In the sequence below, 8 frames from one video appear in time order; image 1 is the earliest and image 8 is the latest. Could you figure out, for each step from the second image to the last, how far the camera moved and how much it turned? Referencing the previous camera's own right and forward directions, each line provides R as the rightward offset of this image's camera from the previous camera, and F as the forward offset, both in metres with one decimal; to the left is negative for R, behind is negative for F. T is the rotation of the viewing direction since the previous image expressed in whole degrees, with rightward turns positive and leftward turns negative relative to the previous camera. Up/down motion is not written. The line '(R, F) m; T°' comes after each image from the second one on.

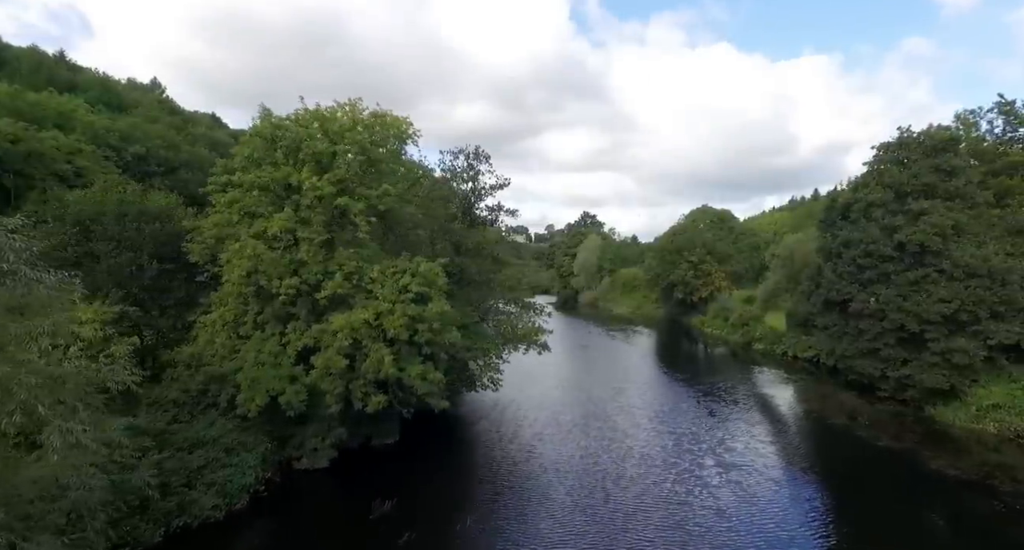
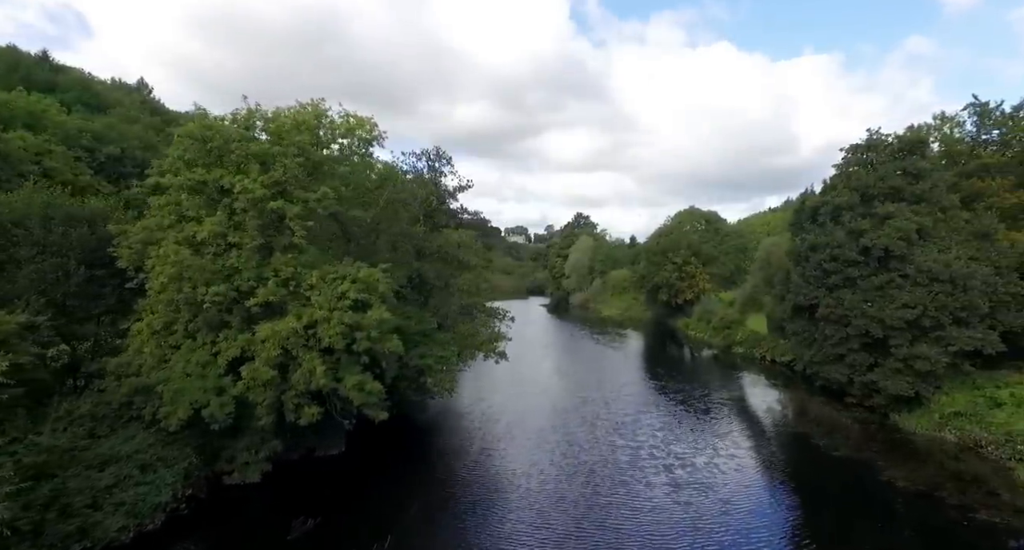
(+1.5, +0.6) m; +1°
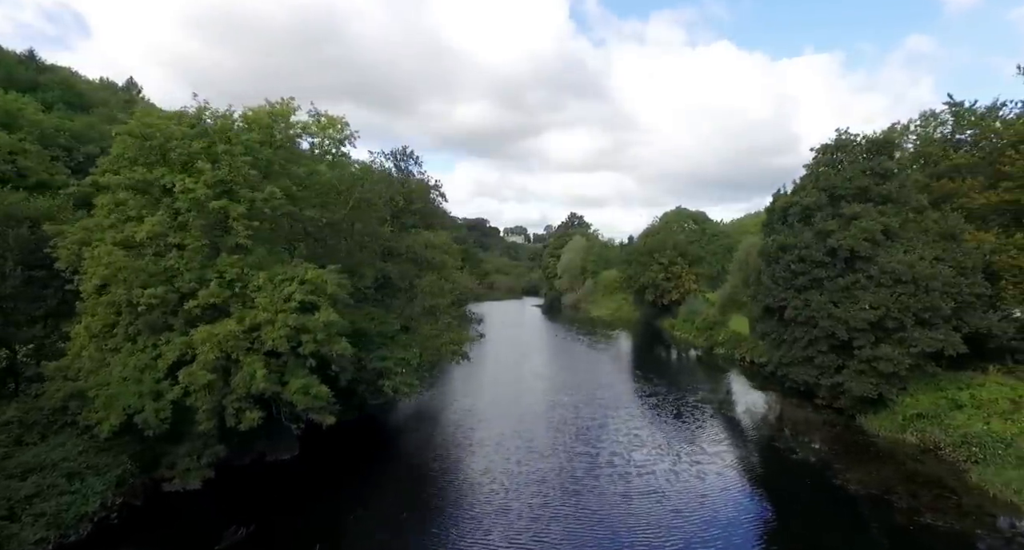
(+1.3, +0.3) m; +1°
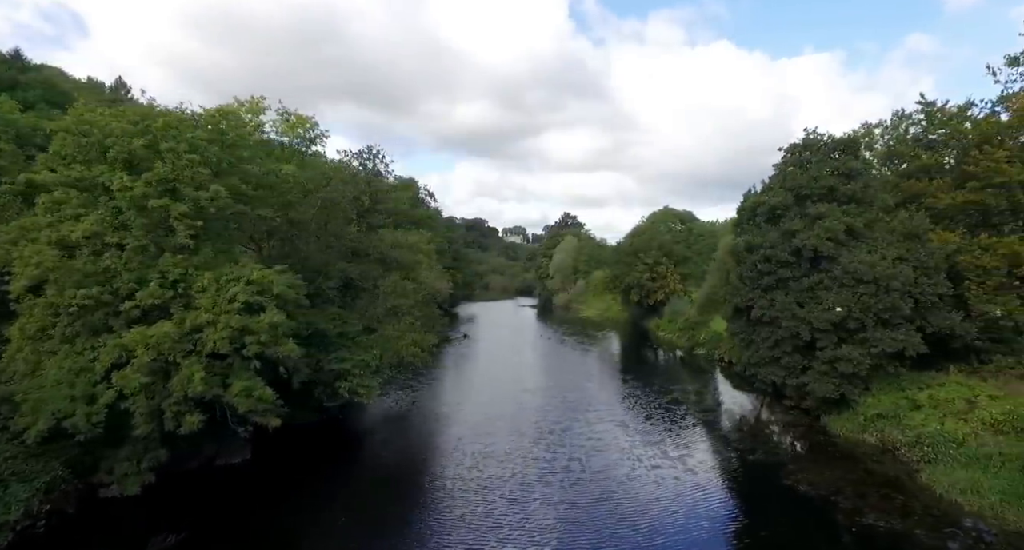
(+1.3, +0.2) m; +1°
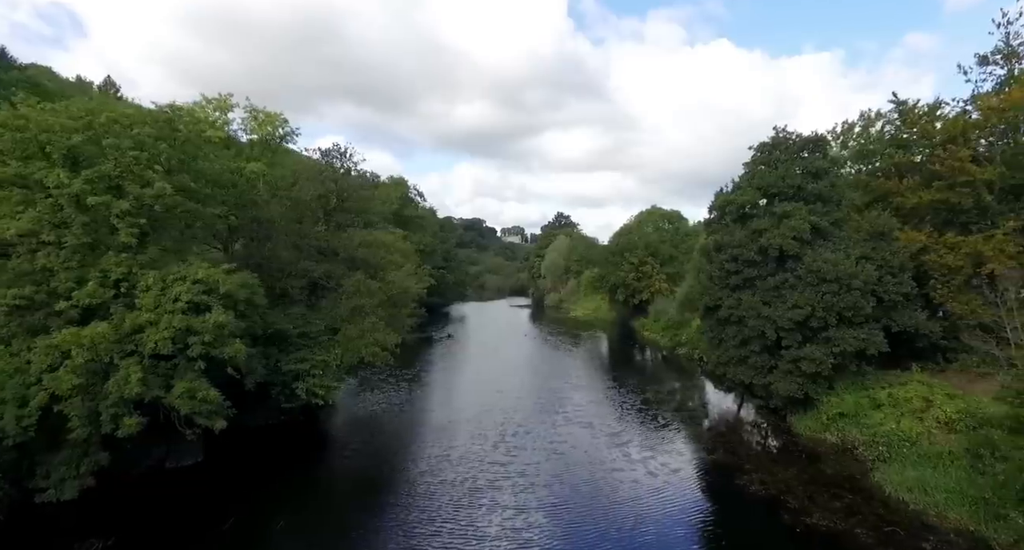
(+1.2, +0.2) m; +1°
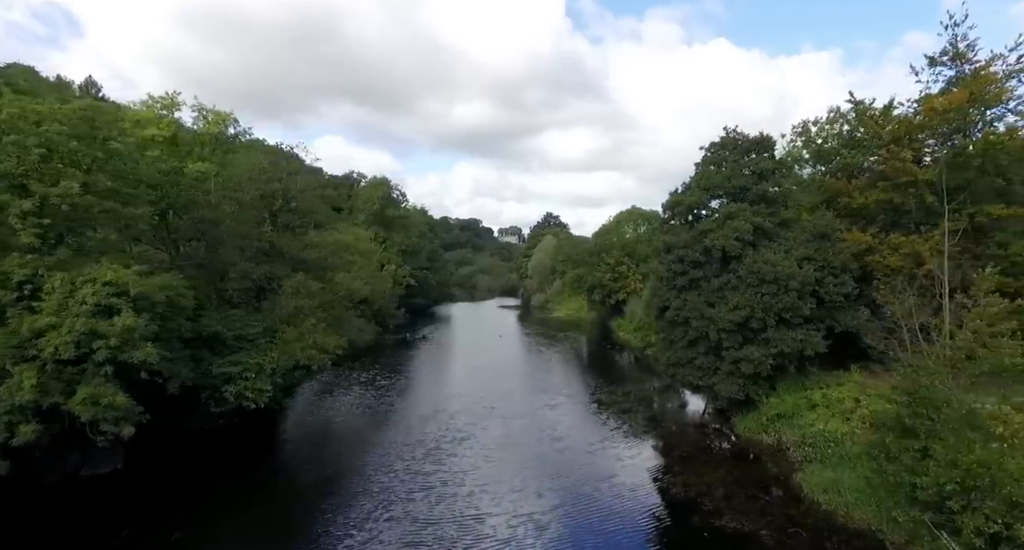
(+1.9, +0.3) m; +1°
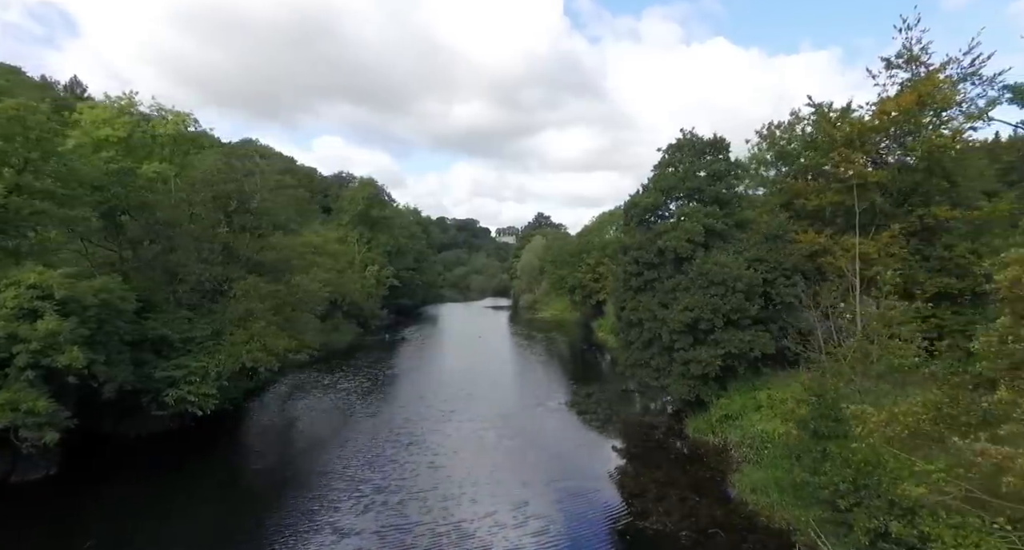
(+1.6, +0.1) m; +1°
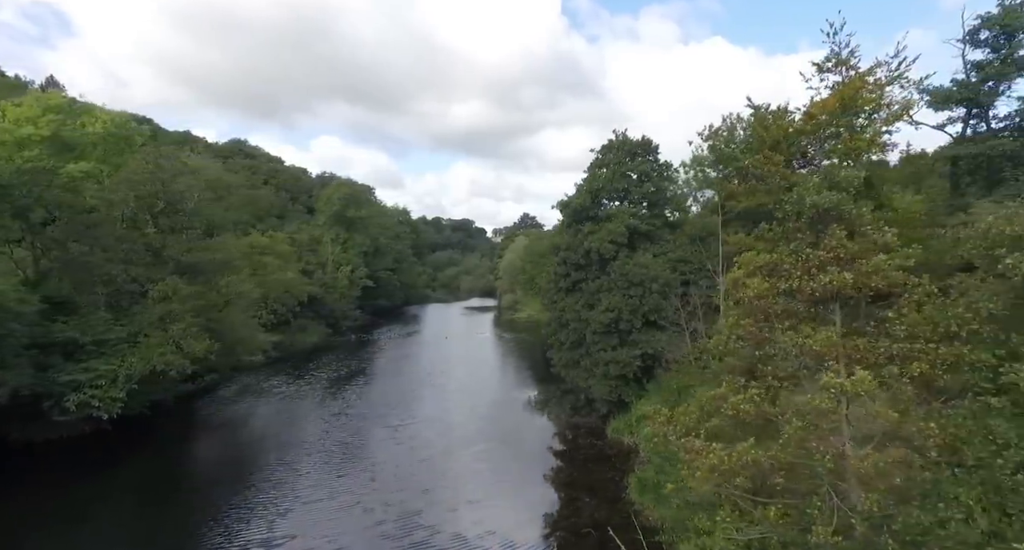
(+2.5, +0.1) m; +2°
